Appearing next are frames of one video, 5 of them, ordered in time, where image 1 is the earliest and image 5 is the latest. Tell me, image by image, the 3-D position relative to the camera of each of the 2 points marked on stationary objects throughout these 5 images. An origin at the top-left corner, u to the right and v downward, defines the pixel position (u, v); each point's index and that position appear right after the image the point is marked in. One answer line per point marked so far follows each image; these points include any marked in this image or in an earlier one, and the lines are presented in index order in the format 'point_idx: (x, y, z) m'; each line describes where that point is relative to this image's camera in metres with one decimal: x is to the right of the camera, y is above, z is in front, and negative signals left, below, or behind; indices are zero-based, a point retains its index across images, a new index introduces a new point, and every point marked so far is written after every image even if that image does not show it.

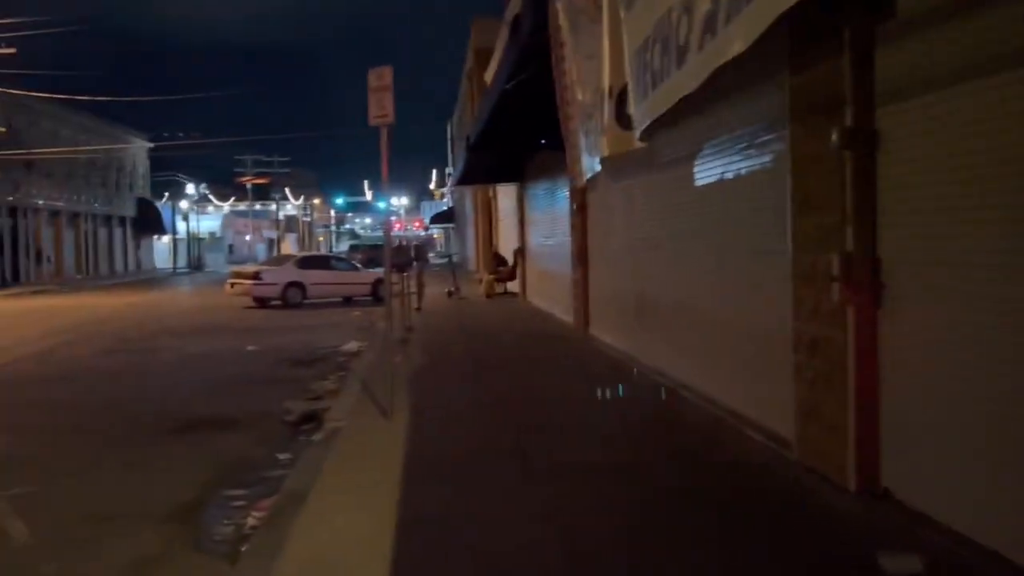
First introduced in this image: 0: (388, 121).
0: (-1.1, +1.5, +8.9) m
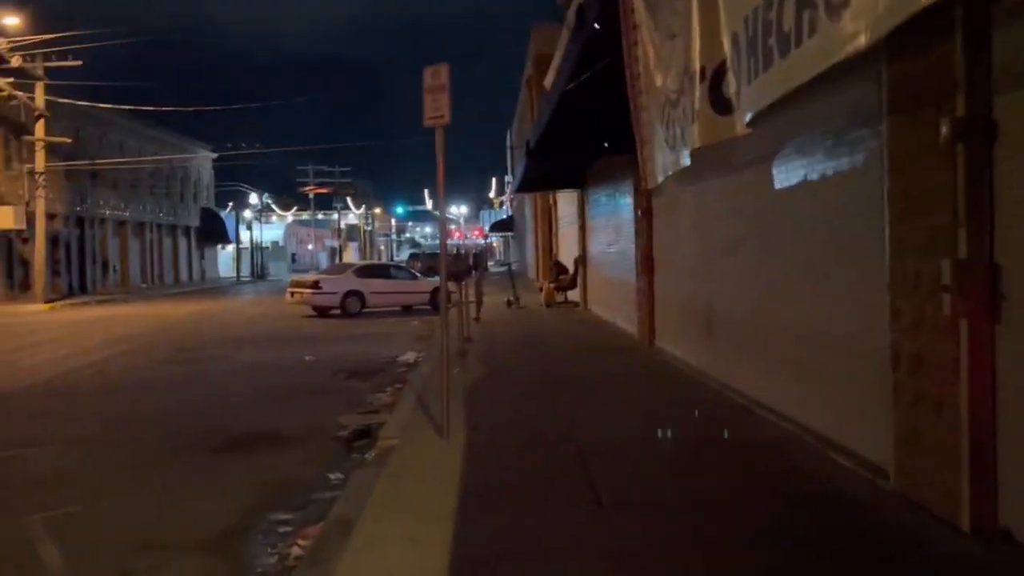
0: (-0.6, +1.4, +8.4) m
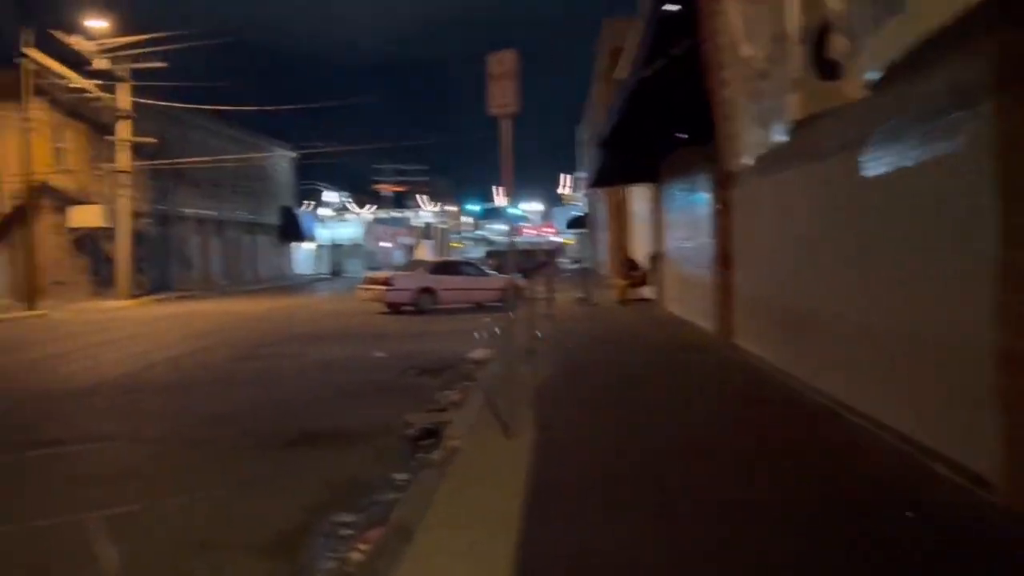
0: (0.0, +1.5, +8.1) m
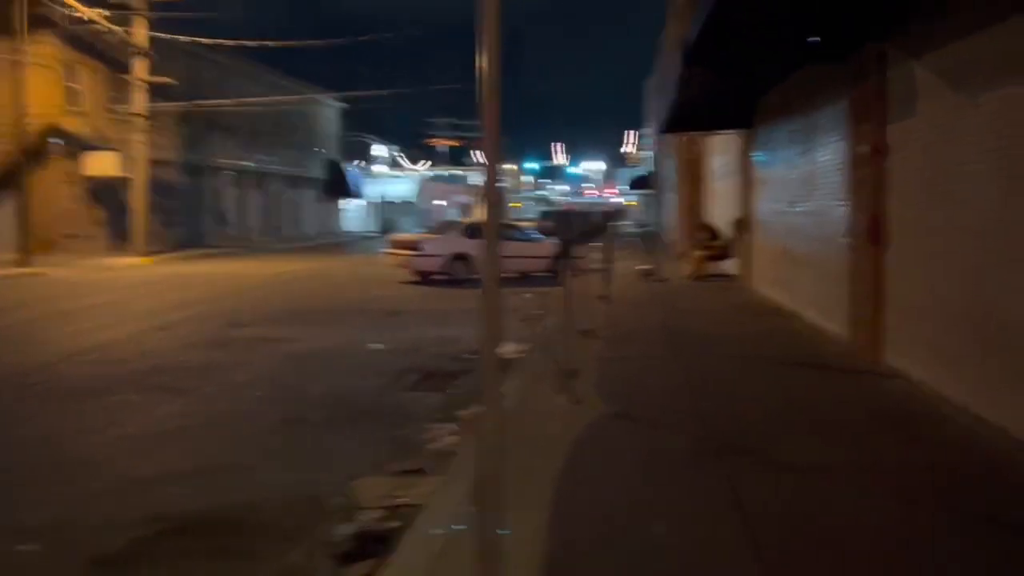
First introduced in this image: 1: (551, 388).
0: (0.0, +1.4, +3.3) m
1: (+0.4, -0.9, +9.0) m
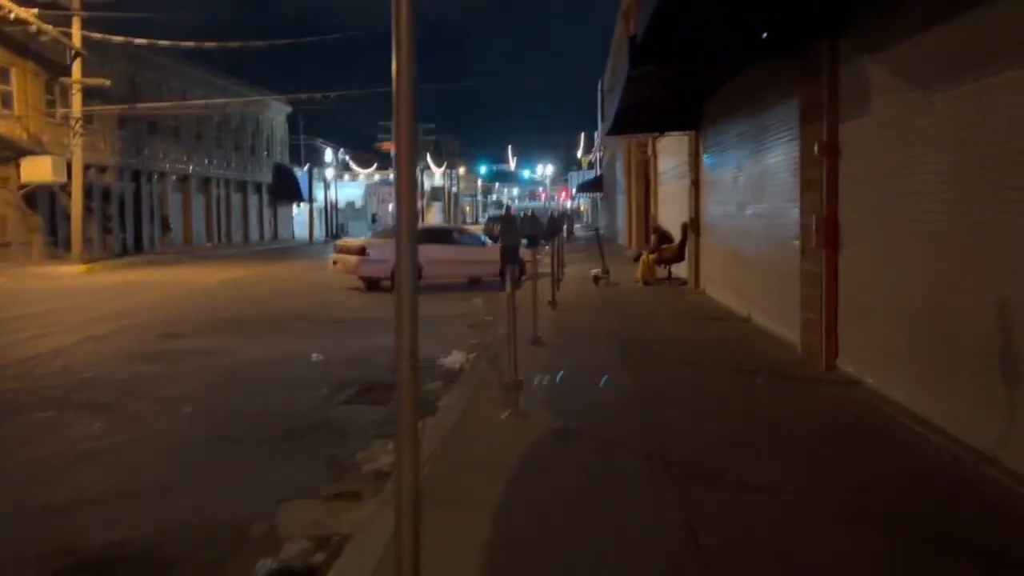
0: (-0.3, +1.4, +2.9) m
1: (-0.1, -1.0, +8.6) m
